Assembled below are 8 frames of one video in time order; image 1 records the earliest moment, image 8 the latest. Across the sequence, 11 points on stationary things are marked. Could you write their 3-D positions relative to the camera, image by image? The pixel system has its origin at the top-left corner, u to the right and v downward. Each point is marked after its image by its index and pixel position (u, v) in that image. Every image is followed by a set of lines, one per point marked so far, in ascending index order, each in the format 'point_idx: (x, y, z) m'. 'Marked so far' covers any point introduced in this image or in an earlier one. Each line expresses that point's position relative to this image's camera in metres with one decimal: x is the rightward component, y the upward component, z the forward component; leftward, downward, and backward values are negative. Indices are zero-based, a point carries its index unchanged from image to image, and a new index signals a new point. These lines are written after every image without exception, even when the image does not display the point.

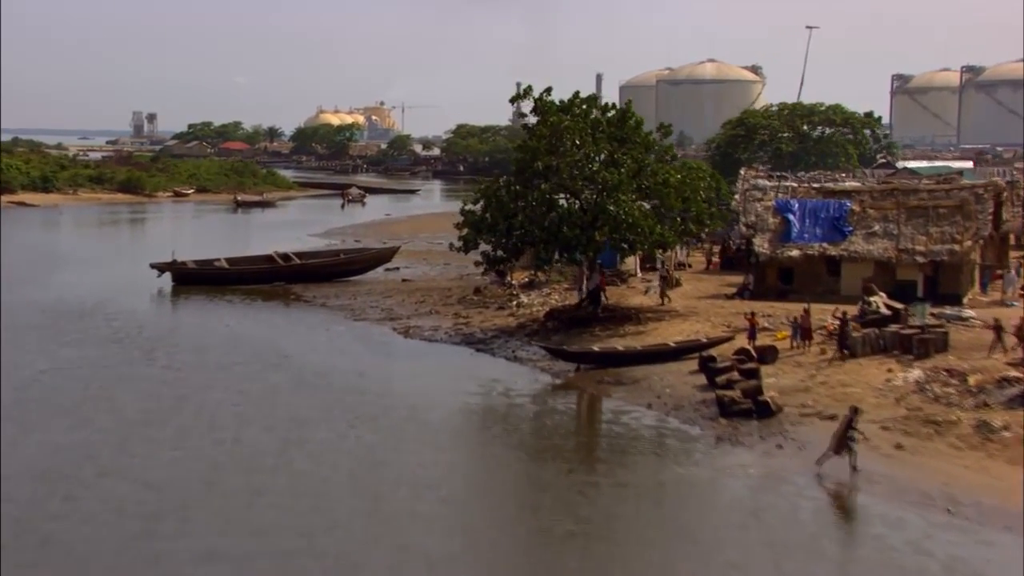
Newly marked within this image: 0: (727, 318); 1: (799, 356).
0: (+2.9, -0.4, +20.0) m
1: (+3.2, -0.8, +16.8) m
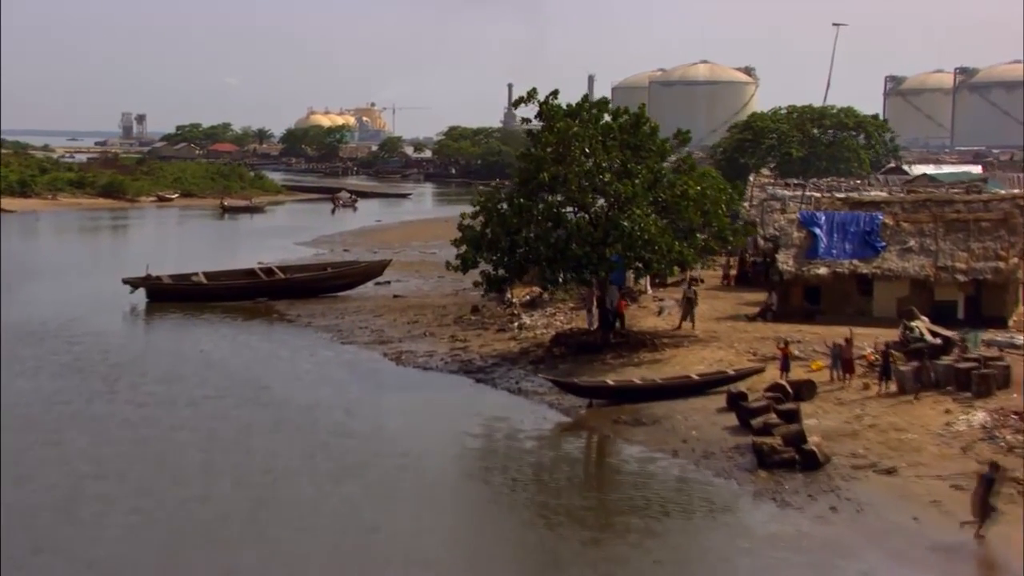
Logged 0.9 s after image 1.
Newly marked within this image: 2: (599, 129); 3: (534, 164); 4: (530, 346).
0: (+2.9, -0.7, +18.2) m
1: (+3.3, -1.0, +15.0) m
2: (+1.1, +2.0, +18.8) m
3: (+0.3, +1.5, +18.6) m
4: (+0.2, -0.8, +19.5) m
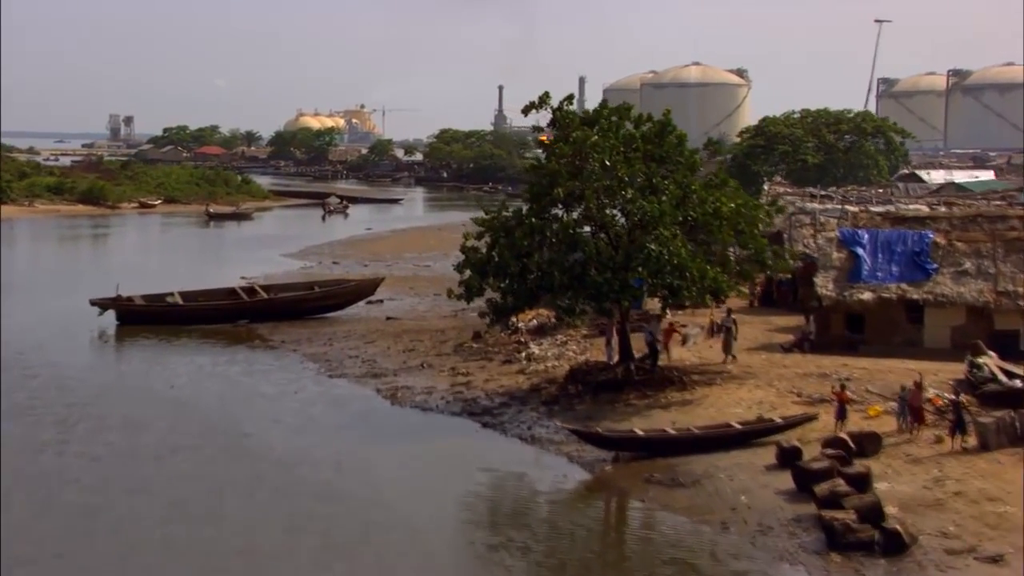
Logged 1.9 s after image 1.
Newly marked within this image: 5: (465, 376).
0: (+3.0, -1.0, +16.1) m
1: (+3.4, -1.4, +12.8) m
2: (+1.2, +1.7, +16.6) m
3: (+0.4, +1.2, +16.4) m
4: (+0.3, -1.1, +17.4) m
5: (-0.6, -1.1, +18.4) m
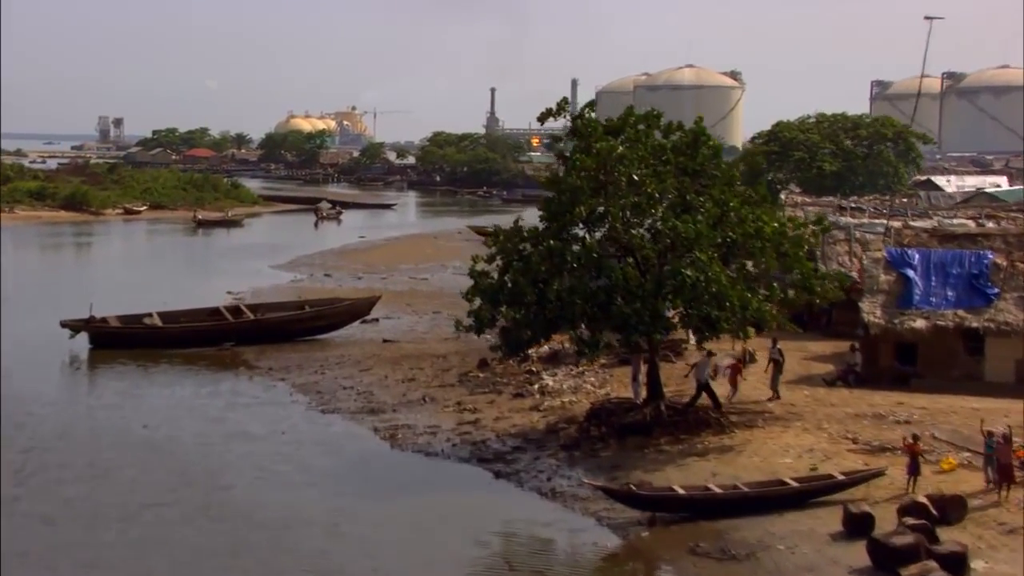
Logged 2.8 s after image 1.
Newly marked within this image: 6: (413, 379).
0: (+3.2, -1.3, +14.2) m
1: (+3.6, -1.7, +11.0) m
2: (+1.4, +1.4, +14.8) m
3: (+0.5, +0.9, +14.6) m
4: (+0.5, -1.4, +15.5) m
5: (-0.4, -1.4, +16.5) m
6: (-1.3, -1.2, +19.0) m
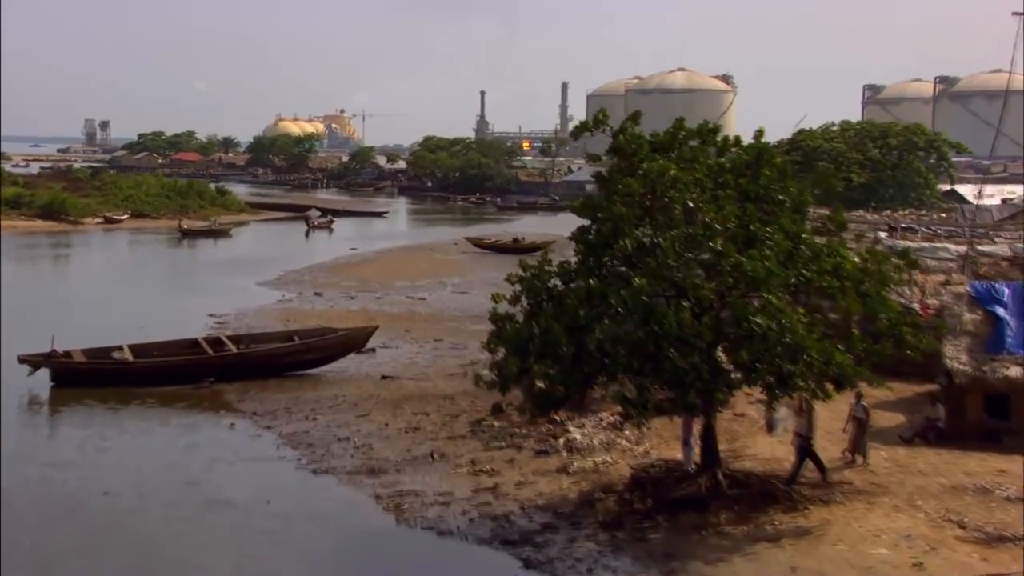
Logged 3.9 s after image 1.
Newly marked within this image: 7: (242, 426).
0: (+3.4, -1.7, +11.9) m
1: (+3.9, -2.0, +8.6) m
2: (+1.6, +1.0, +12.4) m
3: (+0.8, +0.5, +12.2) m
4: (+0.7, -1.8, +13.1) m
5: (-0.2, -1.8, +14.1) m
6: (-1.0, -1.6, +16.6) m
7: (-3.1, -1.6, +17.3) m
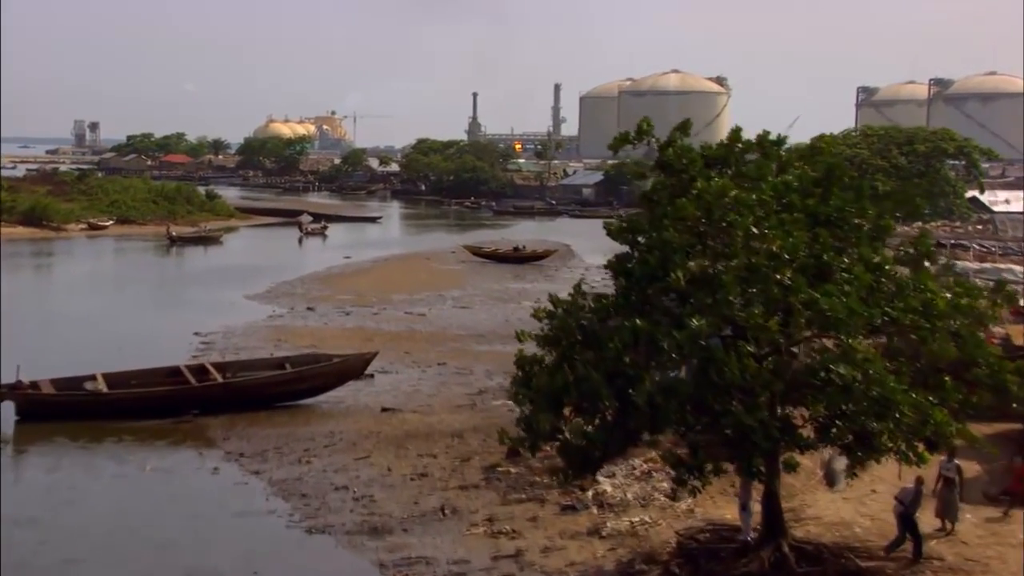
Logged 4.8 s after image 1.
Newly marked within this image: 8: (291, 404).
0: (+3.6, -2.0, +10.0) m
1: (+4.1, -2.3, +6.8) m
2: (+1.8, +0.7, +10.6) m
3: (+1.0, +0.2, +10.3) m
4: (+0.9, -2.1, +11.3) m
5: (0.0, -2.1, +12.3) m
6: (-0.9, -1.8, +14.7) m
7: (-2.9, -1.9, +15.4) m
8: (-2.8, -1.4, +18.9) m
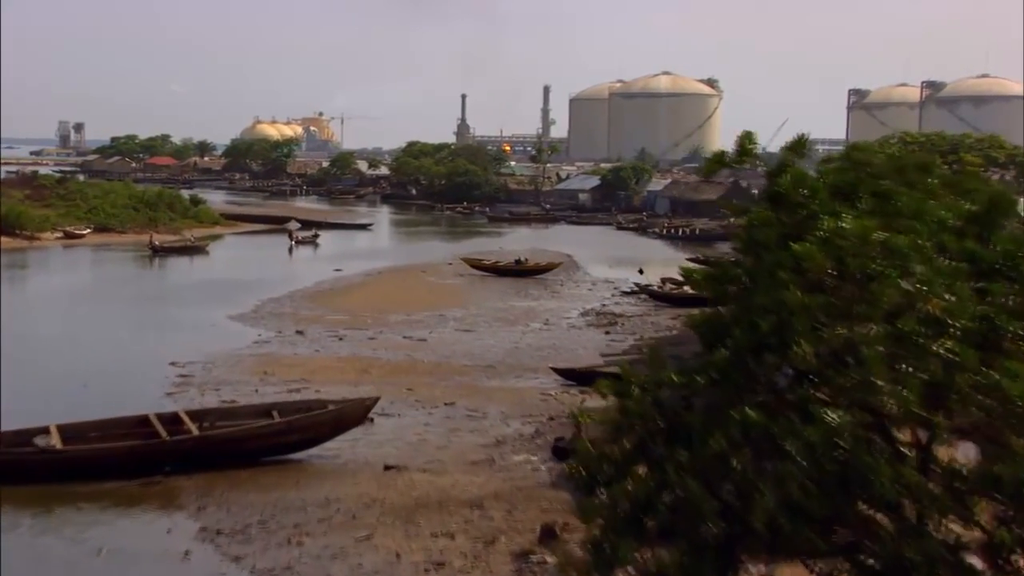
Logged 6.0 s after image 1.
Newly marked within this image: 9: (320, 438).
0: (+4.0, -2.4, +7.4) m
1: (+4.5, -2.7, +4.2) m
2: (+2.2, +0.3, +7.9) m
3: (+1.3, -0.2, +7.7) m
4: (+1.3, -2.5, +8.6) m
5: (+0.3, -2.4, +9.6) m
6: (-0.6, -2.2, +12.1) m
7: (-2.7, -2.3, +12.7) m
8: (-2.5, -1.8, +16.2) m
9: (-2.1, -1.6, +16.4) m
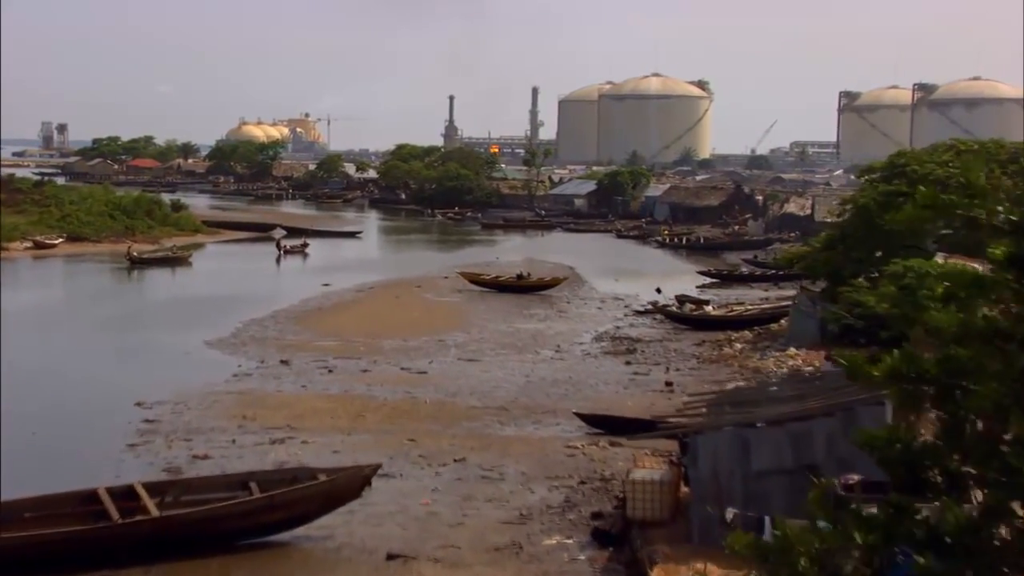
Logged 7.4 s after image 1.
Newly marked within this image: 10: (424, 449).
0: (+4.3, -2.8, +4.5) m
1: (+4.9, -3.1, +1.3) m
2: (+2.5, -0.1, +5.0) m
3: (+1.7, -0.6, +4.8) m
4: (+1.6, -2.9, +5.7) m
5: (+0.6, -2.8, +6.7) m
6: (-0.3, -2.6, +9.1) m
7: (-2.4, -2.7, +9.7) m
8: (-2.3, -2.2, +13.2) m
9: (-1.8, -2.0, +13.5) m
10: (-1.0, -1.8, +17.7) m
